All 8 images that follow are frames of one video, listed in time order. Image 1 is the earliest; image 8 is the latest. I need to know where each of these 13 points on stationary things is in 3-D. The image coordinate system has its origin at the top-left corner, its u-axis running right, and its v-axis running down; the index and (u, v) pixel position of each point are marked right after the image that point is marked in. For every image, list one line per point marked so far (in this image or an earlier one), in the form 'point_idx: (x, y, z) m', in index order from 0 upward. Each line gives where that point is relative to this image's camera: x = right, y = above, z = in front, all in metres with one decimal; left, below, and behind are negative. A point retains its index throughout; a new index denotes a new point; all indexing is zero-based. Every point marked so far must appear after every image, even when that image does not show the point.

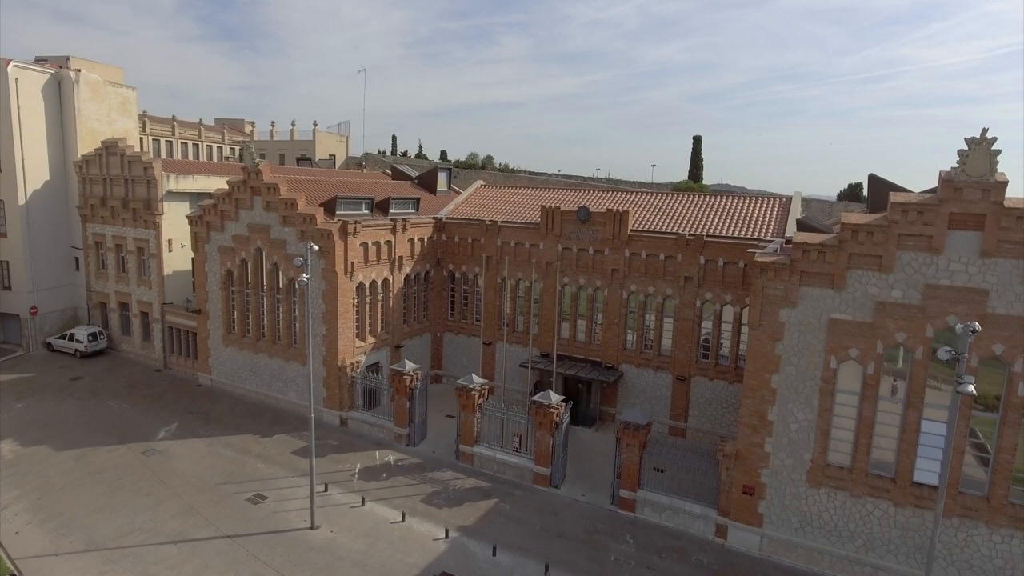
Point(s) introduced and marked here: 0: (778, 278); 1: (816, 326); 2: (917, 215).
0: (+7.2, +0.2, +15.9) m
1: (+8.1, -1.0, +15.7) m
2: (+9.8, +1.7, +14.3) m
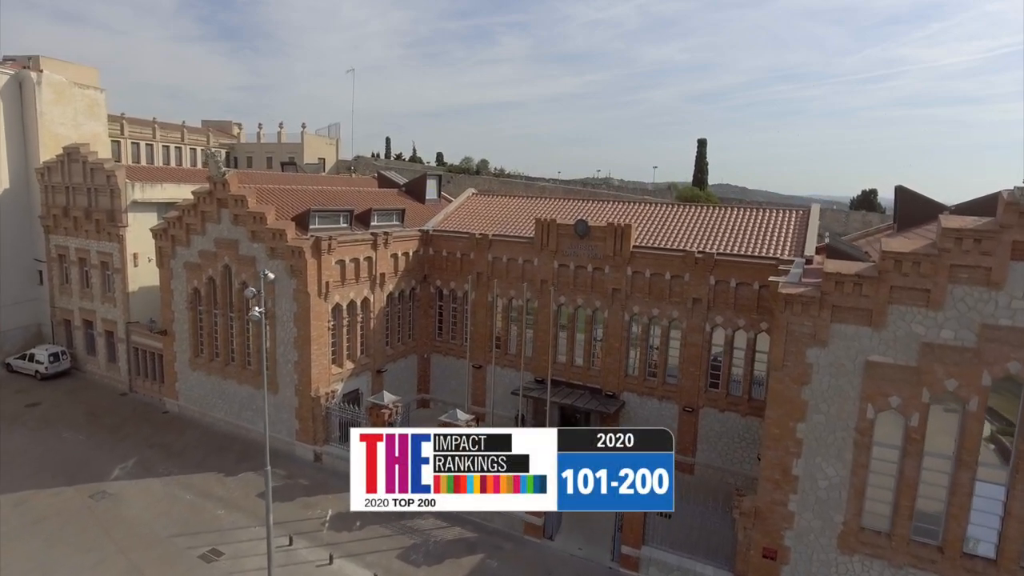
0: (+6.8, -0.6, +13.7) m
1: (+7.8, -1.9, +13.6) m
2: (+9.4, +0.9, +12.1) m
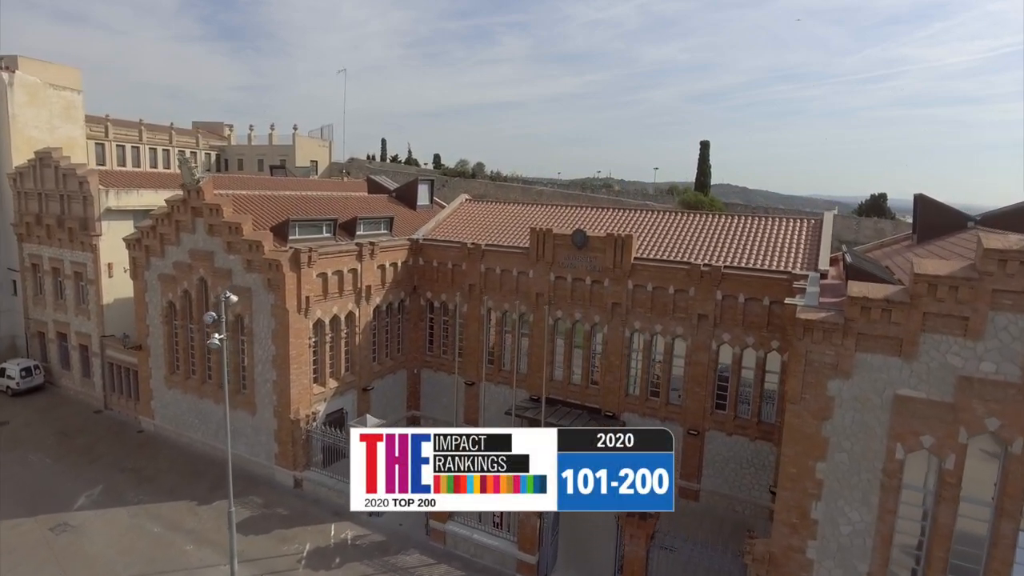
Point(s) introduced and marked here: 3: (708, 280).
0: (+6.6, -1.1, +12.3) m
1: (+7.5, -2.4, +12.2) m
2: (+9.2, +0.4, +10.7) m
3: (+6.5, +0.3, +19.8) m
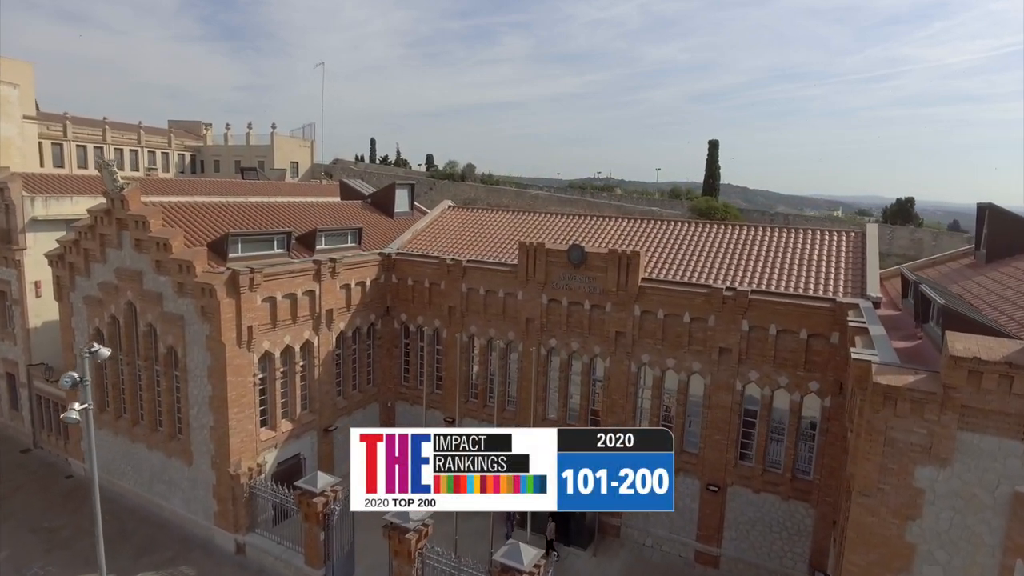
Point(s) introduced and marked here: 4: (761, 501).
0: (+6.1, -1.9, +8.9) m
1: (+7.0, -3.2, +8.7) m
2: (+8.7, -0.4, +7.3) m
3: (+6.1, -0.5, +16.4) m
4: (+7.1, -6.1, +16.9) m
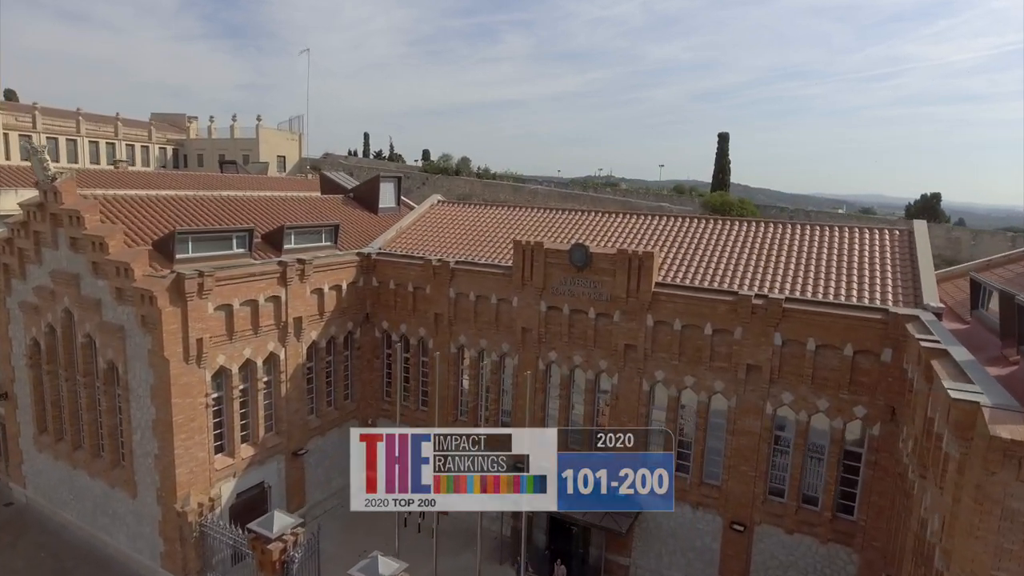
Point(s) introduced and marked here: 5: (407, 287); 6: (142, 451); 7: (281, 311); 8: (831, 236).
0: (+5.9, -2.1, +6.5) m
1: (+6.8, -3.4, +6.3) m
2: (+8.5, -0.6, +4.9) m
3: (+5.9, -0.7, +13.9) m
4: (+6.9, -6.3, +14.5) m
5: (-3.4, 0.0, +19.2) m
6: (-9.6, -4.2, +15.2) m
7: (-6.6, -0.6, +16.9) m
8: (+8.9, +1.5, +16.4) m
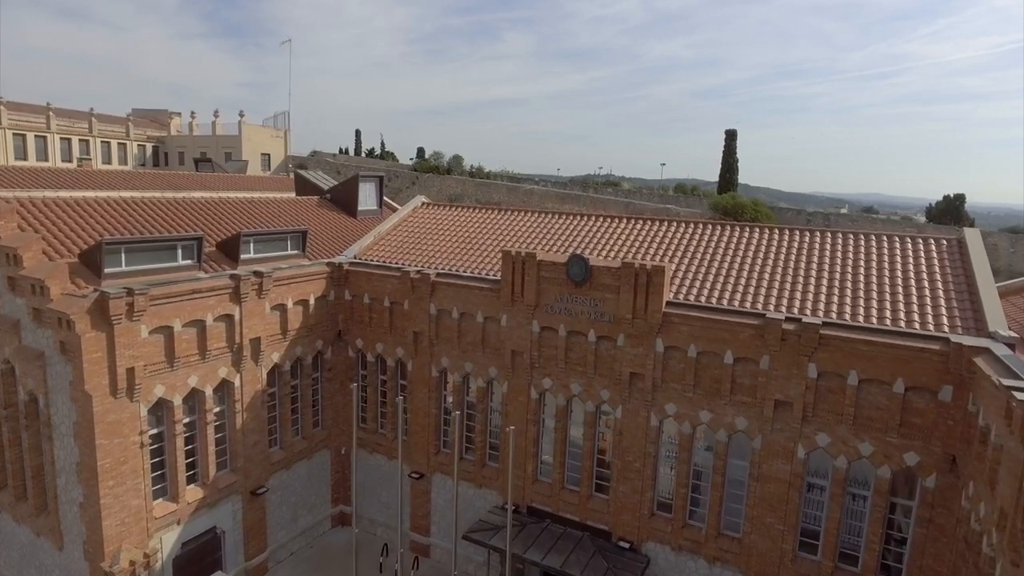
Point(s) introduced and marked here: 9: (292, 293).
0: (+5.6, -2.6, +4.3) m
1: (+6.6, -3.9, +4.2) m
2: (+8.2, -1.1, +2.7) m
3: (+5.6, -1.2, +11.8) m
4: (+6.6, -6.7, +12.3) m
5: (-3.7, -0.4, +17.0) m
6: (-9.9, -4.6, +13.1) m
7: (-6.9, -1.1, +14.7) m
8: (+8.6, +1.0, +14.2) m
9: (-6.0, -0.1, +16.1) m
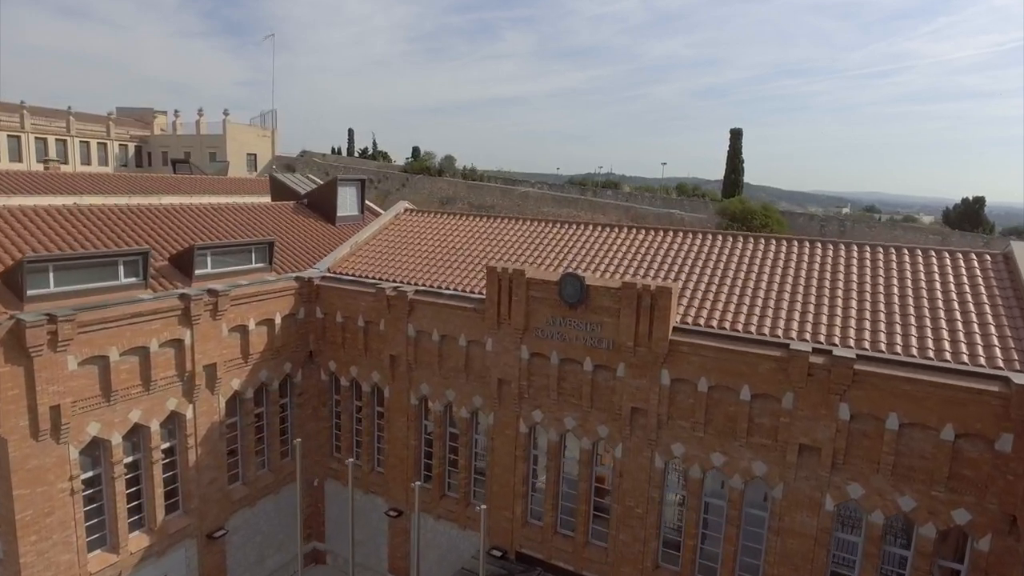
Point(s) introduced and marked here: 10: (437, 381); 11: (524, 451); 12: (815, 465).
0: (+5.3, -3.1, +2.6) m
1: (+6.2, -4.3, +2.5) m
2: (+7.9, -1.6, +1.0) m
3: (+5.3, -1.6, +10.1) m
4: (+6.3, -7.2, +10.7) m
5: (-4.0, -0.9, +15.3) m
6: (-10.2, -5.0, +11.4) m
7: (-7.2, -1.5, +13.1) m
8: (+8.3, +0.6, +12.6) m
9: (-6.3, -0.6, +14.4) m
10: (-1.8, -2.3, +14.3) m
11: (+0.3, -3.7, +13.4) m
12: (+5.4, -3.1, +10.4) m
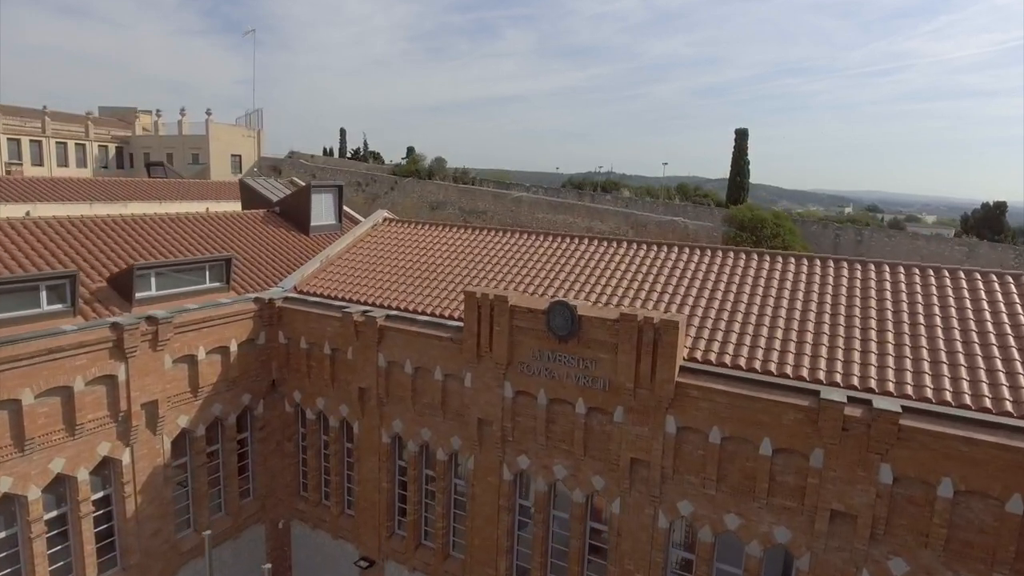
0: (+5.0, -3.6, +1.0) m
1: (+5.9, -4.9, +0.8) m
2: (+7.6, -2.1, -0.7) m
3: (+4.9, -2.2, +8.4) m
4: (+6.0, -7.7, +9.0) m
5: (-4.4, -1.4, +13.7) m
6: (-10.5, -5.6, +9.7) m
7: (-7.6, -2.1, +11.4) m
8: (+7.9, 0.0, +10.9) m
9: (-6.7, -1.1, +12.8) m
10: (-2.2, -2.8, +12.7) m
11: (-0.1, -4.2, +11.8) m
12: (+5.0, -3.7, +8.8) m
